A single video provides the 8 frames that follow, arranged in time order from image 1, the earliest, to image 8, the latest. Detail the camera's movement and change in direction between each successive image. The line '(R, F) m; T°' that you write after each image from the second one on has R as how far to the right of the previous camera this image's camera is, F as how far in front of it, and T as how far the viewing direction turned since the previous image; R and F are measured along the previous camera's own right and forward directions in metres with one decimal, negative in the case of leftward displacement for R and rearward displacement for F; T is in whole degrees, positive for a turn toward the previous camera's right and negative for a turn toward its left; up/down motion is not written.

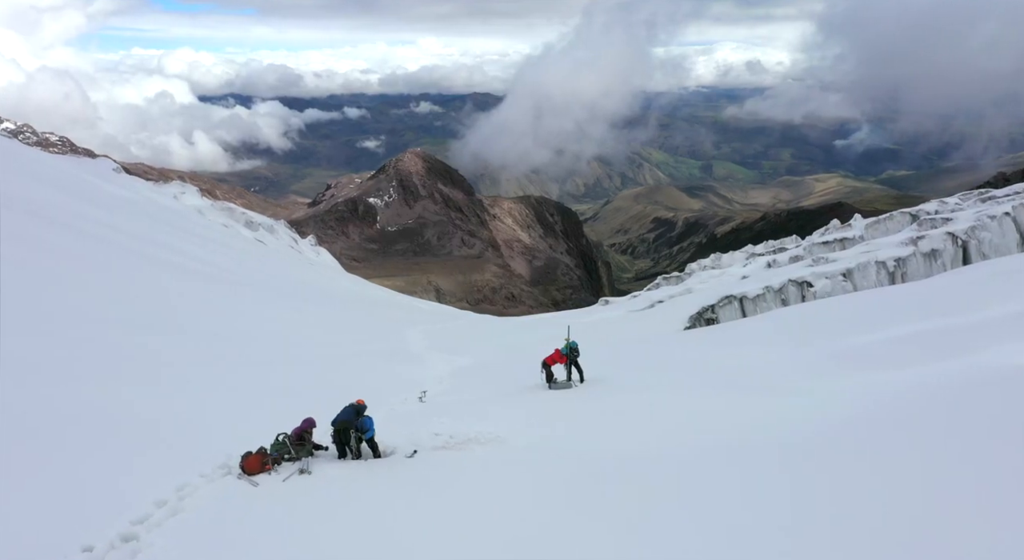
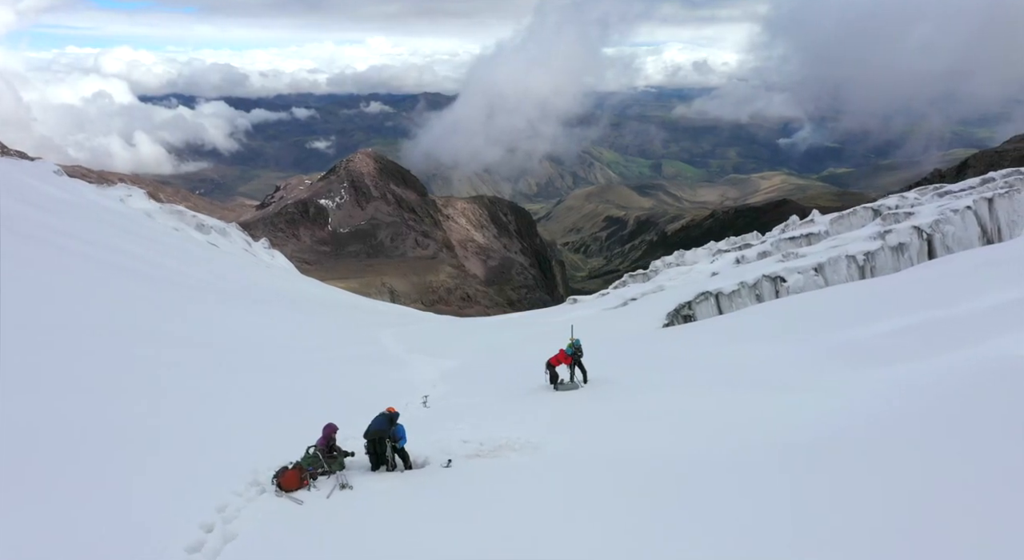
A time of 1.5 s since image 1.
(-1.1, +0.4) m; +4°
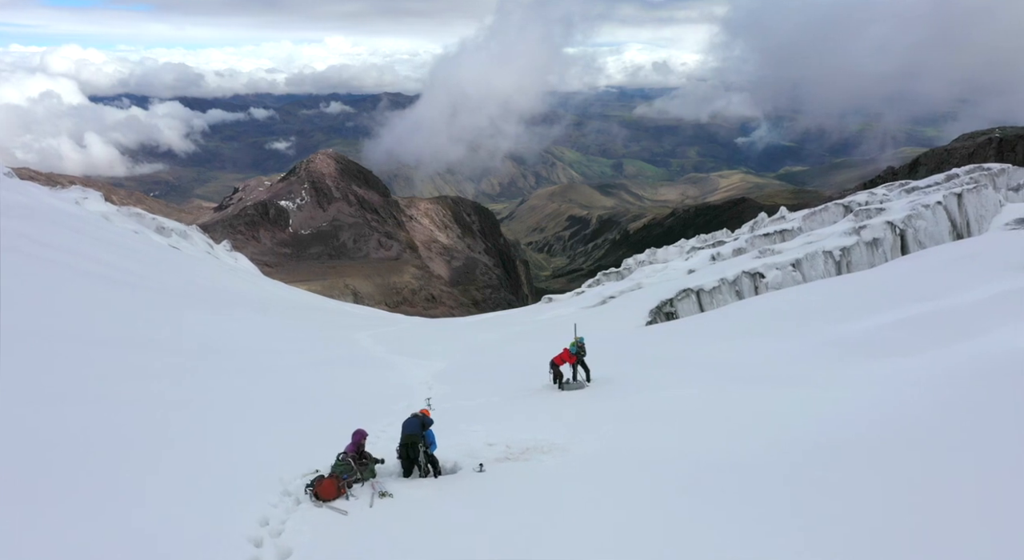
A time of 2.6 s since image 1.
(-0.9, +0.3) m; +3°
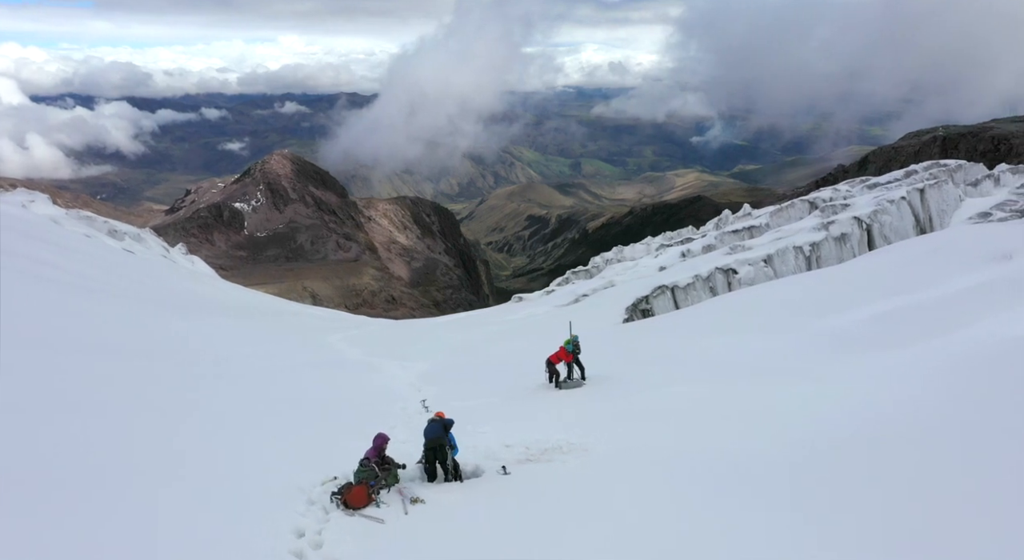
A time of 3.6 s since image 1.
(-0.8, +0.2) m; +3°
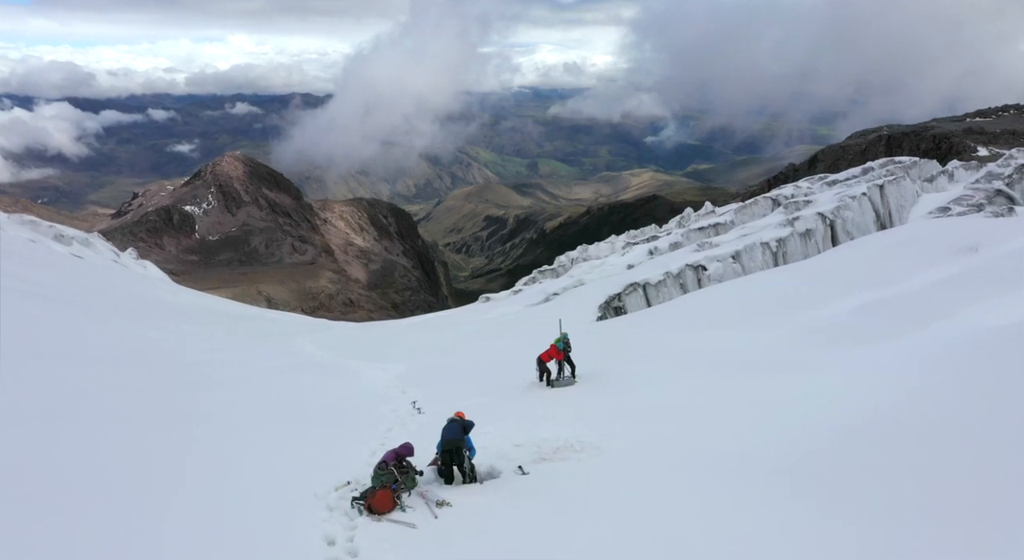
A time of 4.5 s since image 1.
(-0.7, +0.2) m; +3°
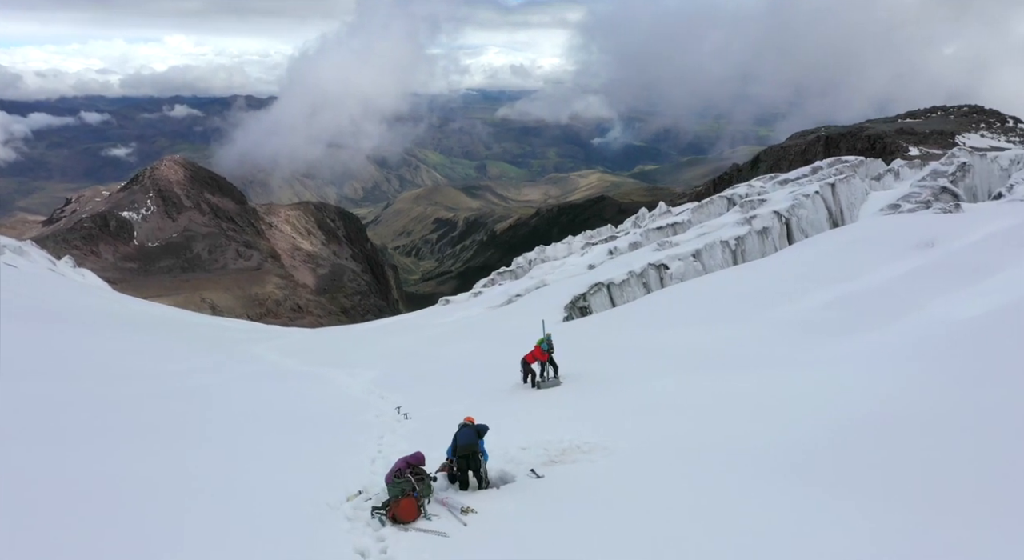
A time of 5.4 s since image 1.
(-0.7, +0.1) m; +4°
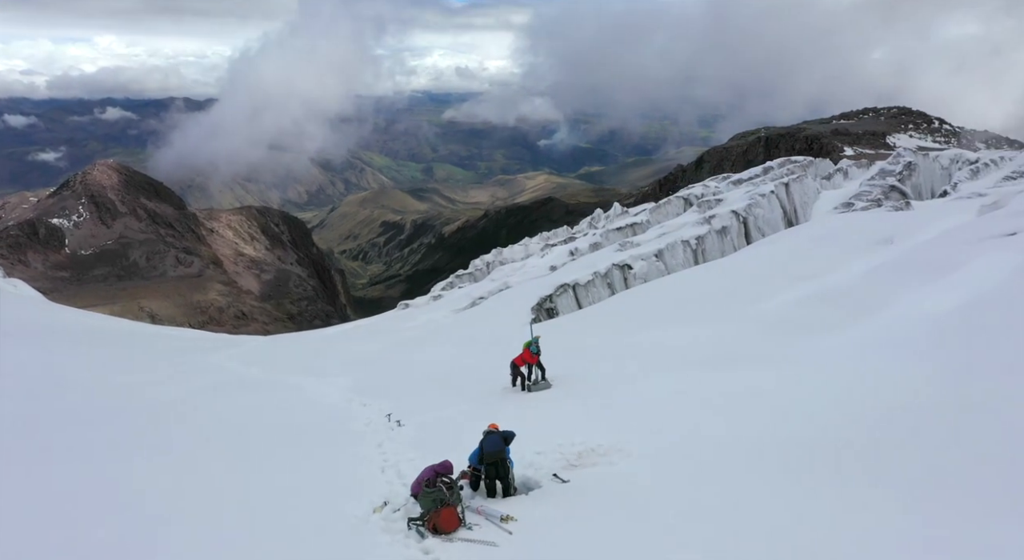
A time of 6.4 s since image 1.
(-0.8, +0.1) m; +4°
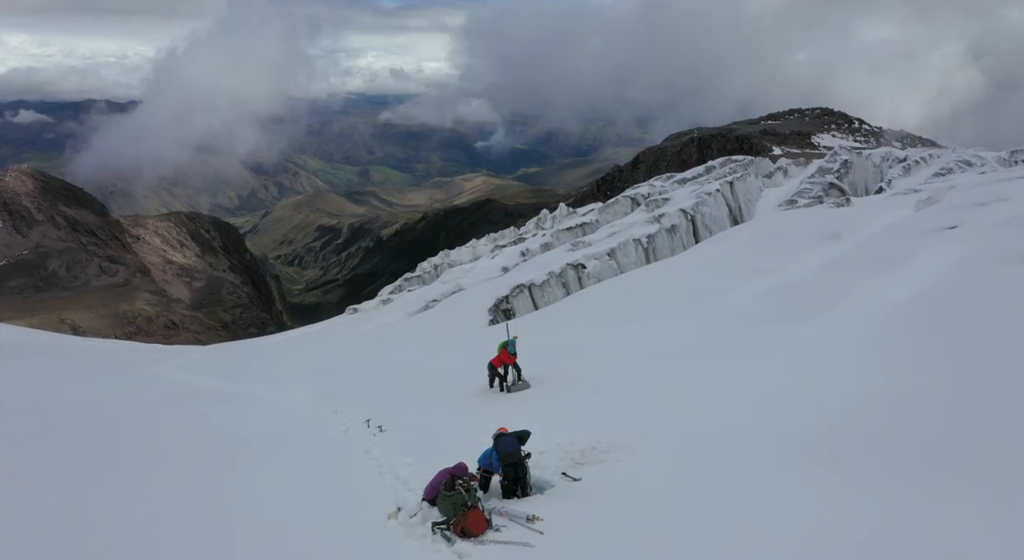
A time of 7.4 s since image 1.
(-0.8, +0.1) m; +5°
